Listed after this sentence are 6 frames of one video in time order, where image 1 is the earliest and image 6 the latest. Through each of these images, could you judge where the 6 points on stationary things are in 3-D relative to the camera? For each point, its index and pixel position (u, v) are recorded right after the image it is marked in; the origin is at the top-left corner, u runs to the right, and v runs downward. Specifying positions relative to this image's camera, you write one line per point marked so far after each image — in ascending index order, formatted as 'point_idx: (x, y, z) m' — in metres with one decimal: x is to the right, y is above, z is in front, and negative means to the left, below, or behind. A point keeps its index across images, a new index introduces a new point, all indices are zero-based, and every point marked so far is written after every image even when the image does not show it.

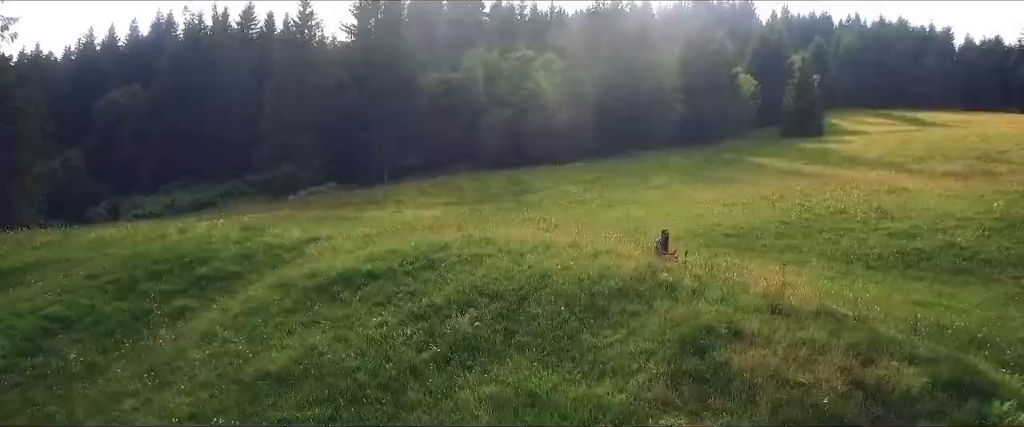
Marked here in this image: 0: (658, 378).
0: (+3.0, -3.4, +14.8) m
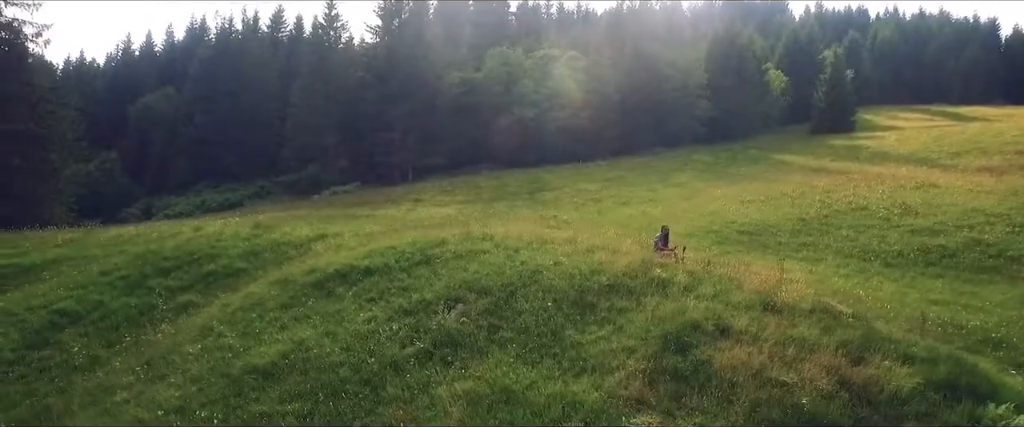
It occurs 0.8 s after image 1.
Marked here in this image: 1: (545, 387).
0: (+2.5, -3.2, +14.4) m
1: (+0.7, -3.6, +14.8) m
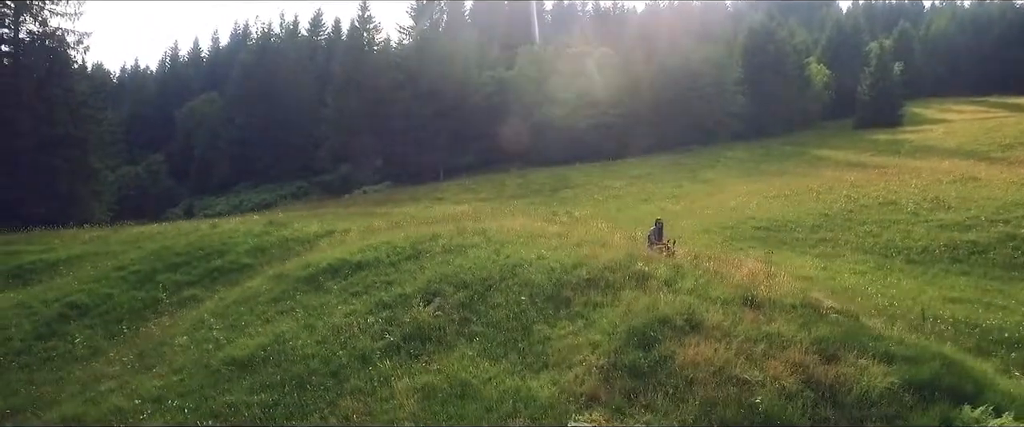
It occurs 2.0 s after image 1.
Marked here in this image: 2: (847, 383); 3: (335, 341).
0: (+1.6, -3.0, +13.8) m
1: (-0.2, -3.3, +14.4) m
2: (+5.8, -2.9, +12.4) m
3: (-4.3, -3.1, +17.5) m
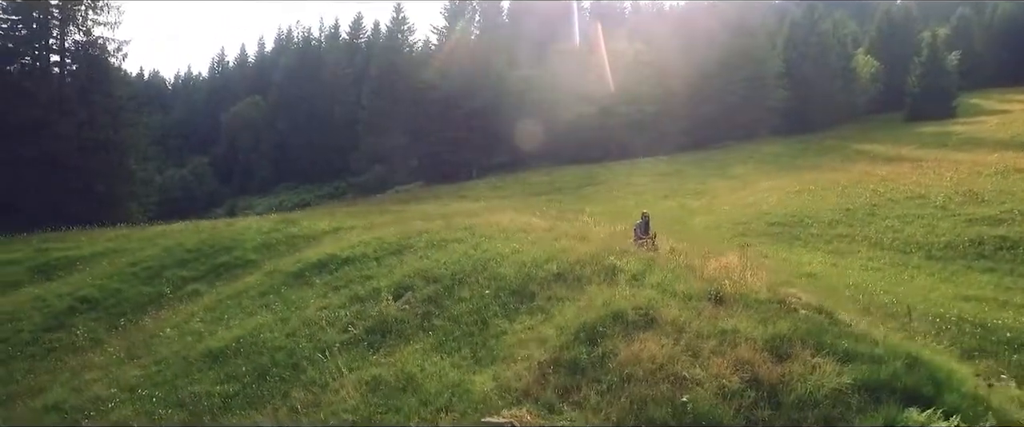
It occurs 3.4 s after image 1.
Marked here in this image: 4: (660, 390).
0: (+0.4, -2.8, +13.3) m
1: (-1.3, -3.1, +14.0) m
2: (+4.5, -2.7, +11.5) m
3: (-5.1, -2.9, +17.5) m
4: (+2.4, -2.9, +11.7) m
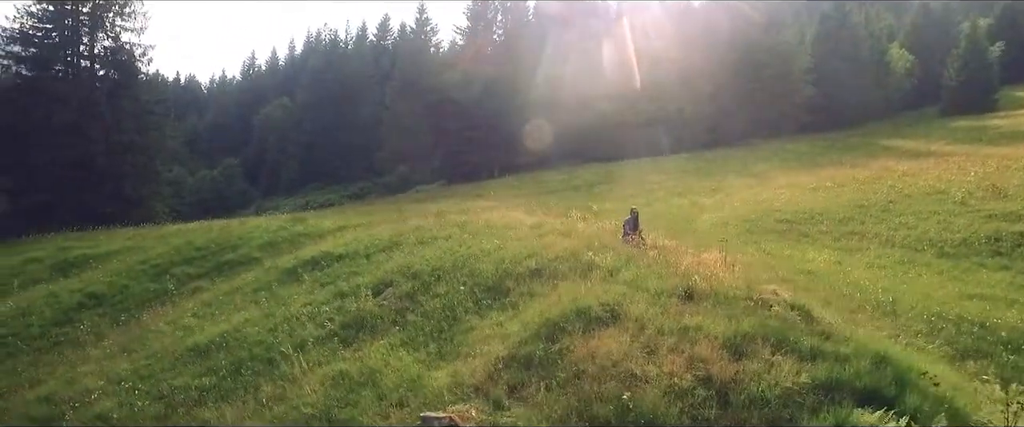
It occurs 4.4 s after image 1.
0: (-0.4, -2.7, +13.1) m
1: (-2.0, -3.0, +13.8) m
2: (+3.6, -2.6, +11.0) m
3: (-5.6, -2.8, +17.6) m
4: (+1.6, -2.7, +11.3) m
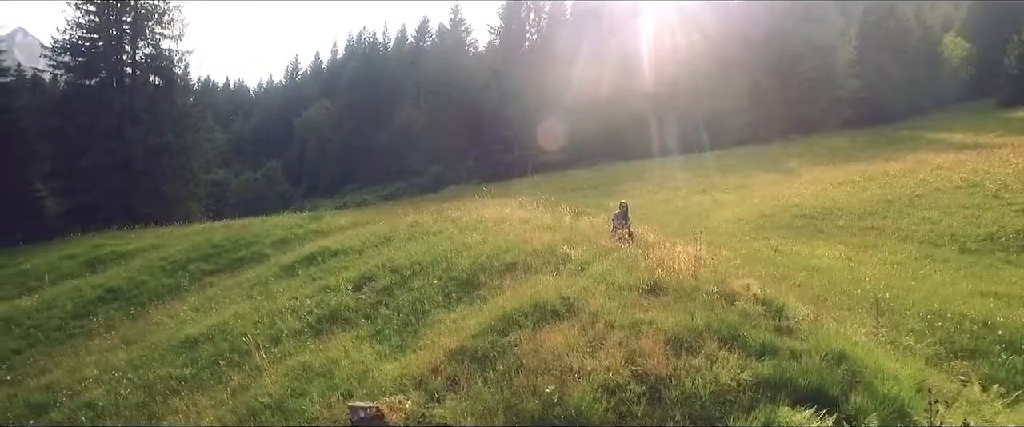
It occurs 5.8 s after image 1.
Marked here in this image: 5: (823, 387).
0: (-1.3, -2.5, +12.8) m
1: (-2.8, -2.9, +13.7) m
2: (+2.5, -2.4, +10.4) m
3: (-6.1, -2.7, +17.7) m
4: (+0.5, -2.5, +10.9) m
5: (+4.4, -2.4, +10.0) m
